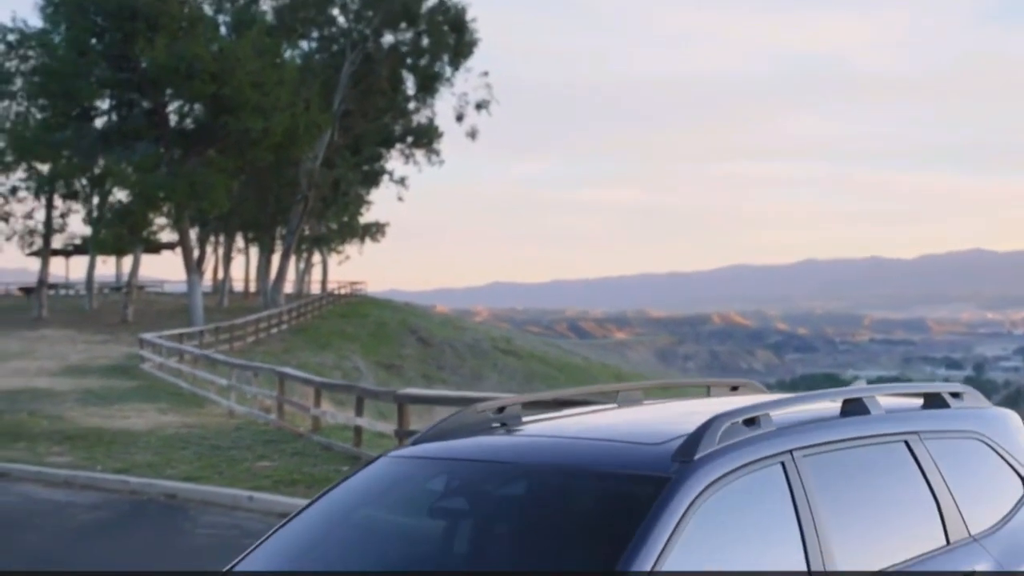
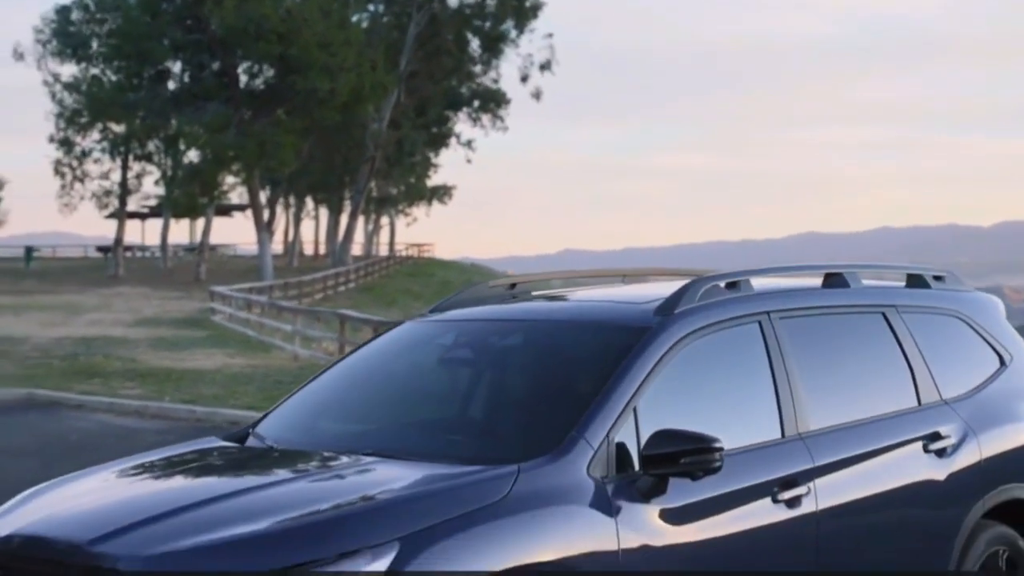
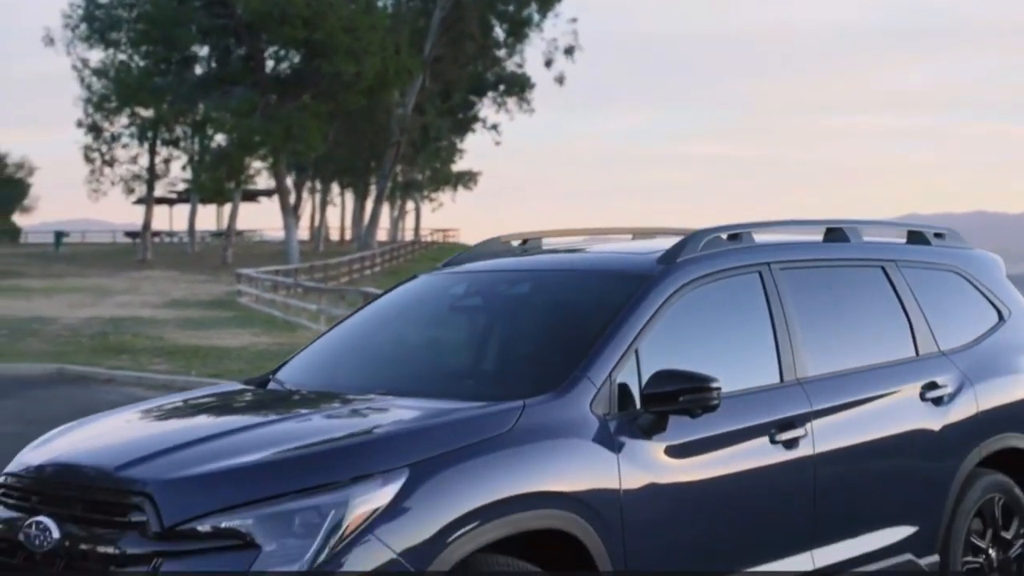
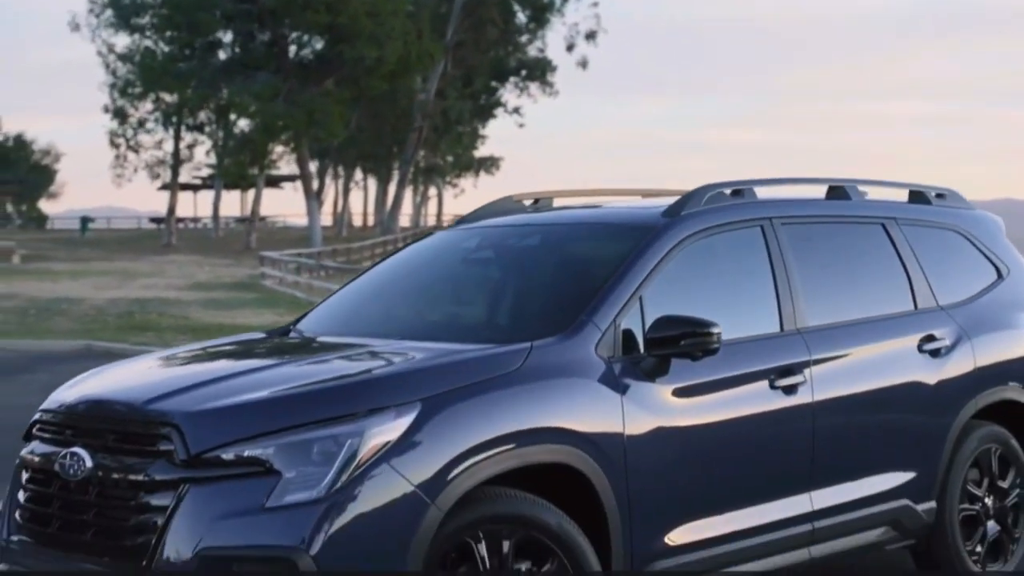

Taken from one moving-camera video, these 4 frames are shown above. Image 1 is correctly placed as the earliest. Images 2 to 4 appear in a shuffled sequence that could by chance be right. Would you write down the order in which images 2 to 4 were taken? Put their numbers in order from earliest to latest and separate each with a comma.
2, 3, 4
